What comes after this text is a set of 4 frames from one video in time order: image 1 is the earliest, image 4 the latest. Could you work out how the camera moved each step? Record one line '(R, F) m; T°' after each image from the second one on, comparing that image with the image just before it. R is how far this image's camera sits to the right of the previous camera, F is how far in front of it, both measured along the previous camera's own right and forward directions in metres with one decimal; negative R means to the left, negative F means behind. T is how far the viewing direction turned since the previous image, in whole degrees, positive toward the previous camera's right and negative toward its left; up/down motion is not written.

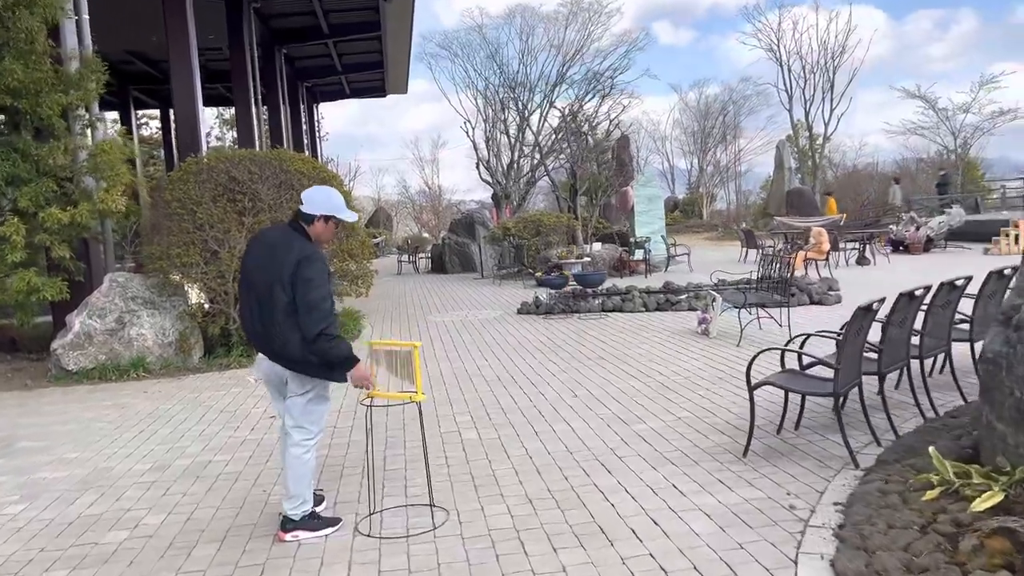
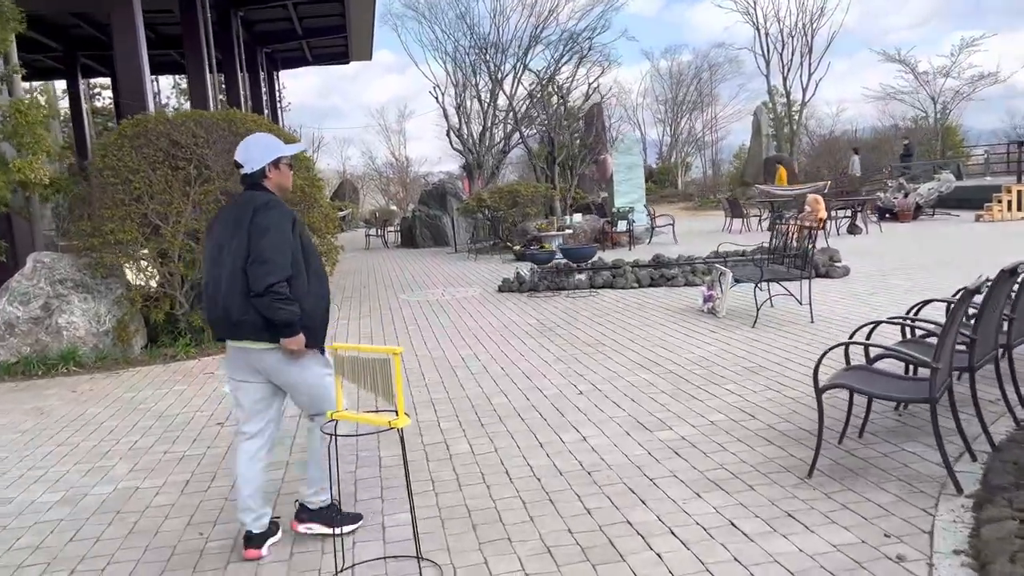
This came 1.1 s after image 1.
(-0.1, +0.9) m; +2°
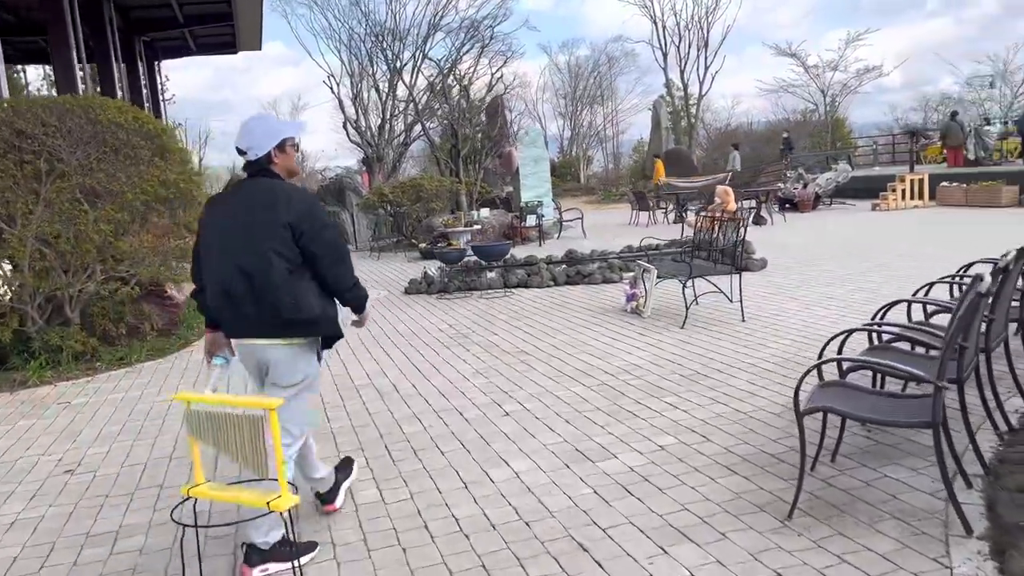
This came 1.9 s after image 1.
(0.0, +0.6) m; +7°
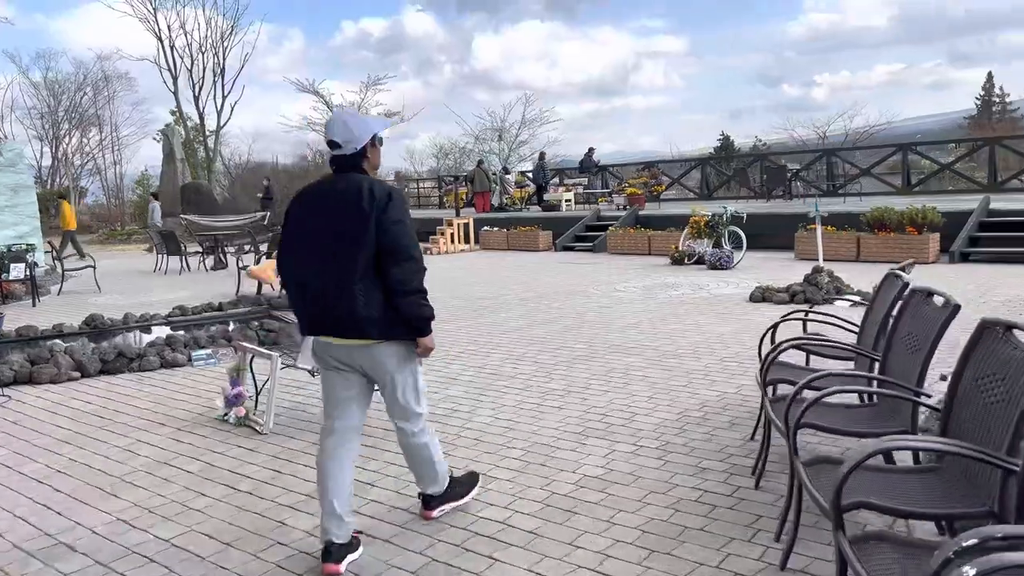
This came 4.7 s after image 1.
(-0.2, +2.3) m; +34°
